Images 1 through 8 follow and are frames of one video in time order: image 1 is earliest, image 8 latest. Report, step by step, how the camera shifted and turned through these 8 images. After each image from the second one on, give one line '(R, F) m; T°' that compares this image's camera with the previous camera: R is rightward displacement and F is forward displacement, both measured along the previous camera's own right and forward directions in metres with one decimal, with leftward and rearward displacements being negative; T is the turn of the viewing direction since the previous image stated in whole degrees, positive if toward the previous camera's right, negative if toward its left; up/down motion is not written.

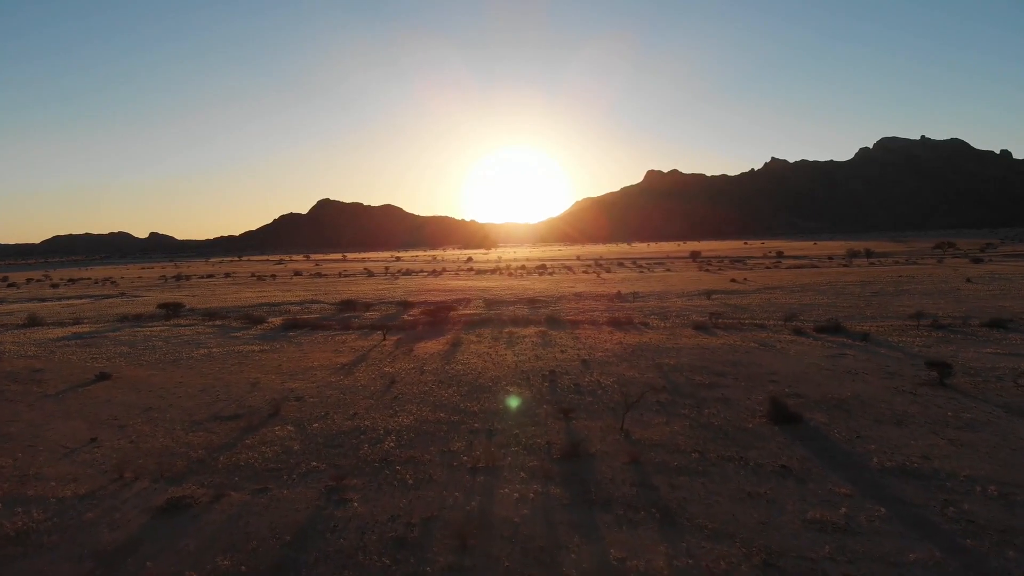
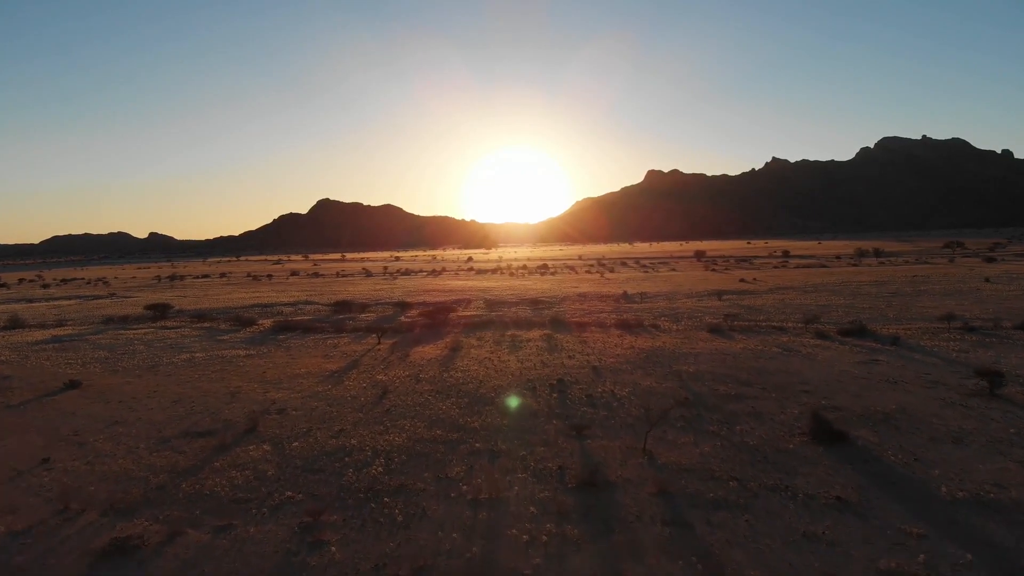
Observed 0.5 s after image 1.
(-0.1, +1.8) m; 0°
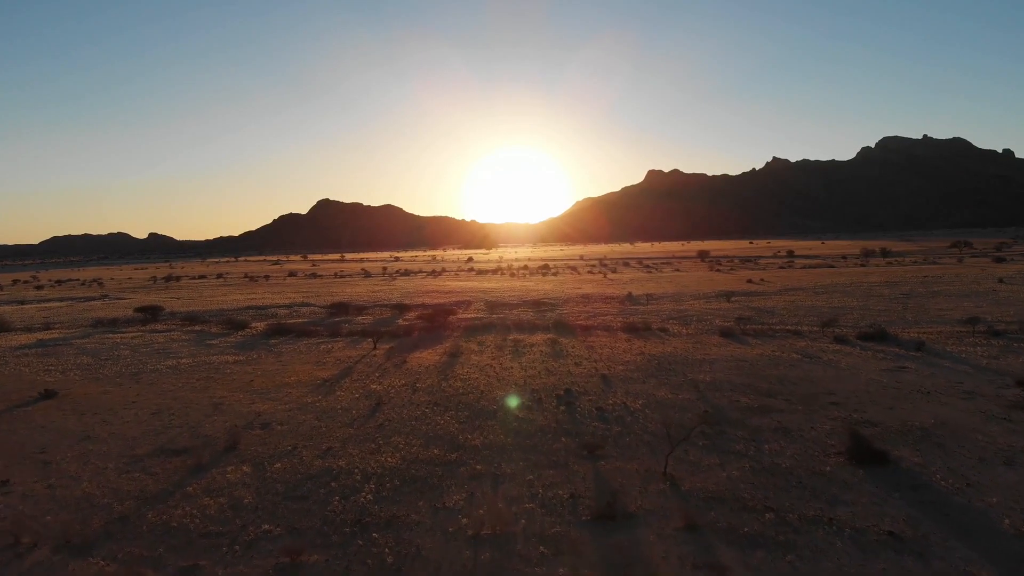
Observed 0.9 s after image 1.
(-0.1, +1.3) m; 0°
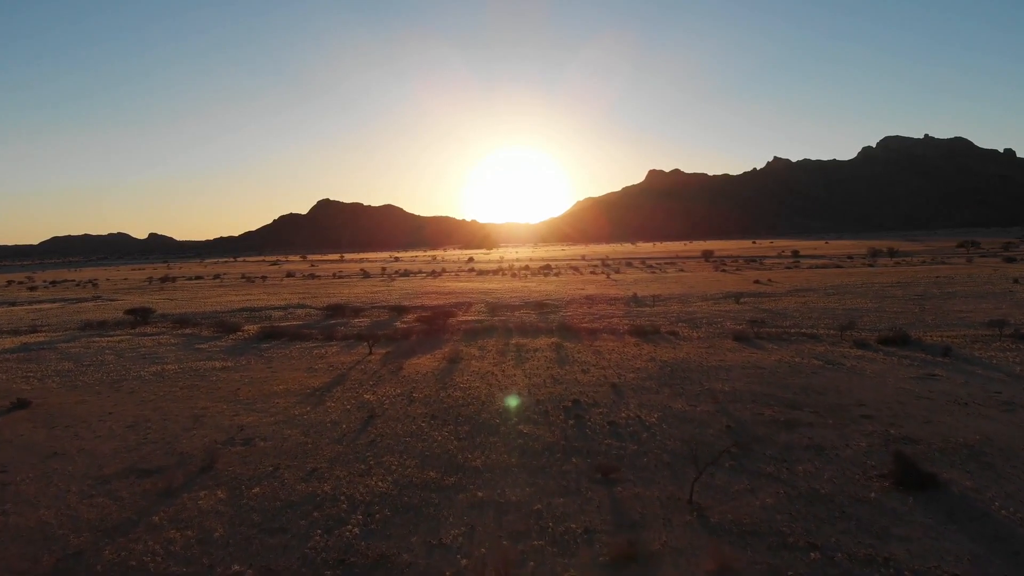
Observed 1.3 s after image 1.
(0.0, +1.3) m; 0°
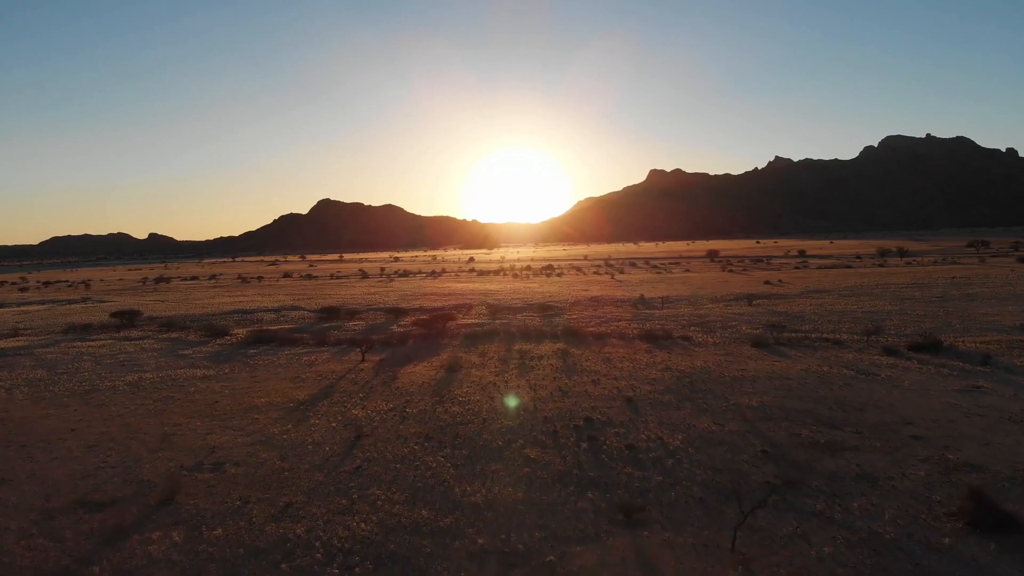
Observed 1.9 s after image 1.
(0.0, +1.6) m; 0°
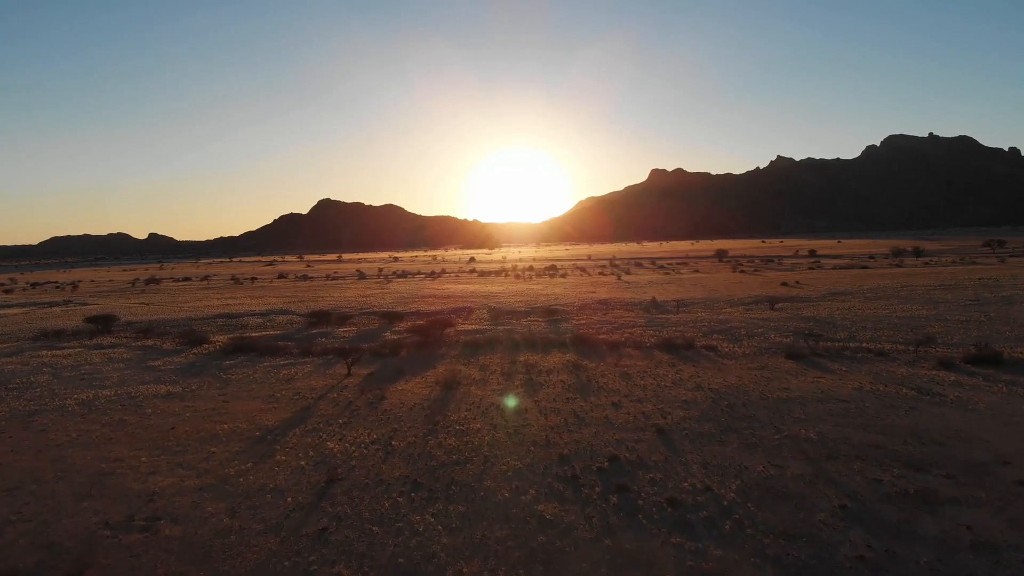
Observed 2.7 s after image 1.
(-0.1, +2.6) m; 0°
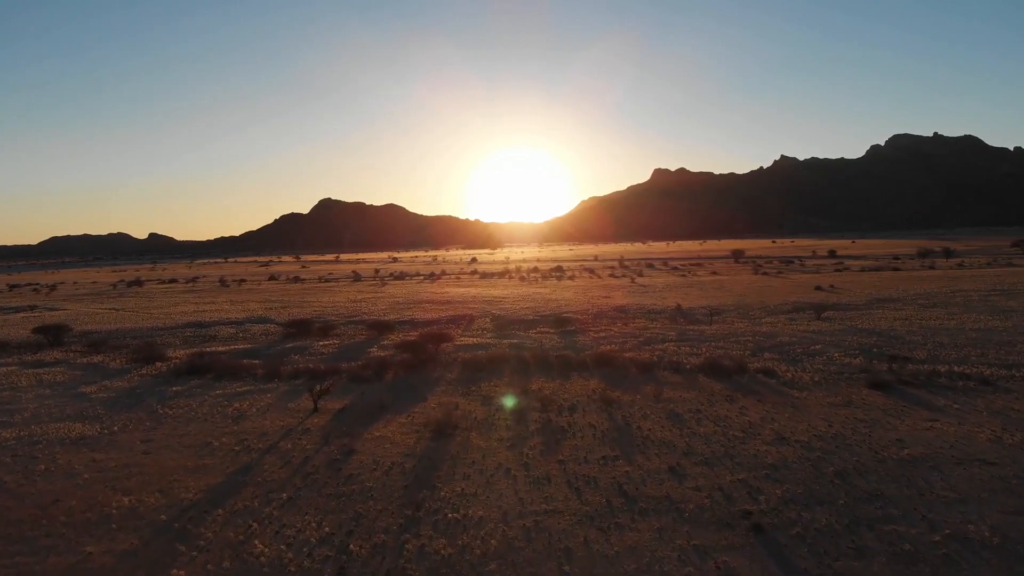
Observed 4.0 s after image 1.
(-0.1, +4.3) m; 0°
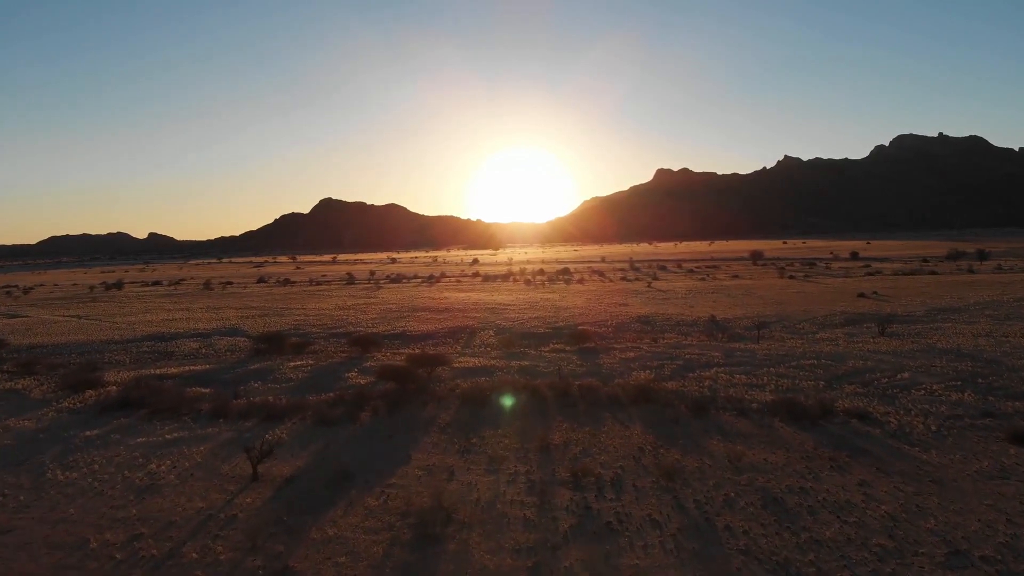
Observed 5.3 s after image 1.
(-0.2, +4.4) m; 0°
